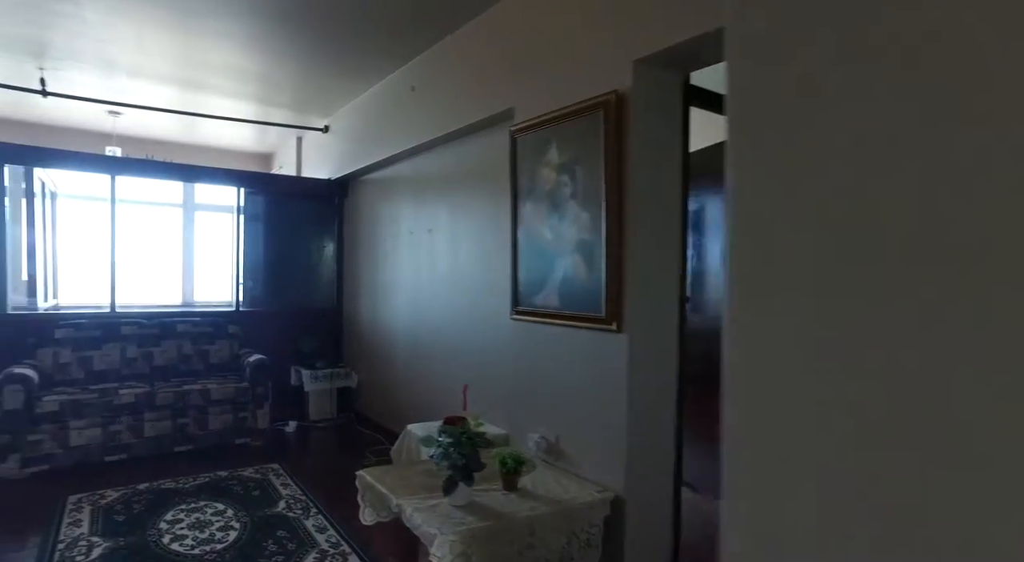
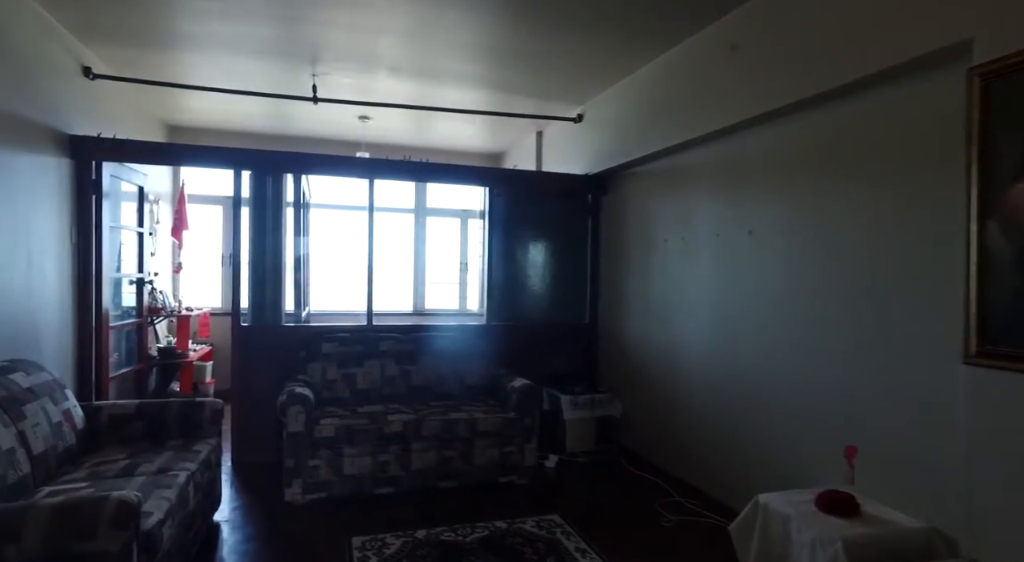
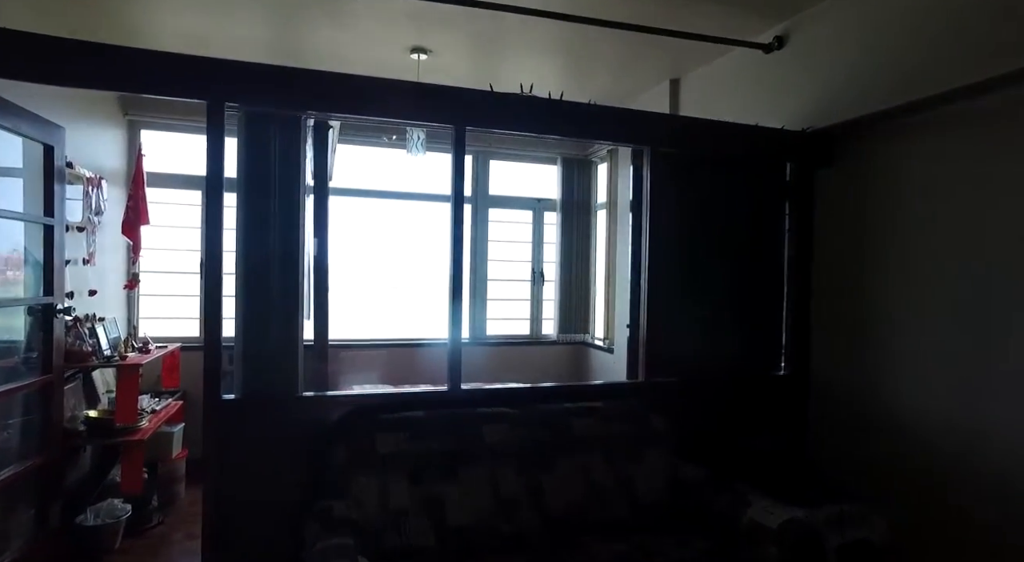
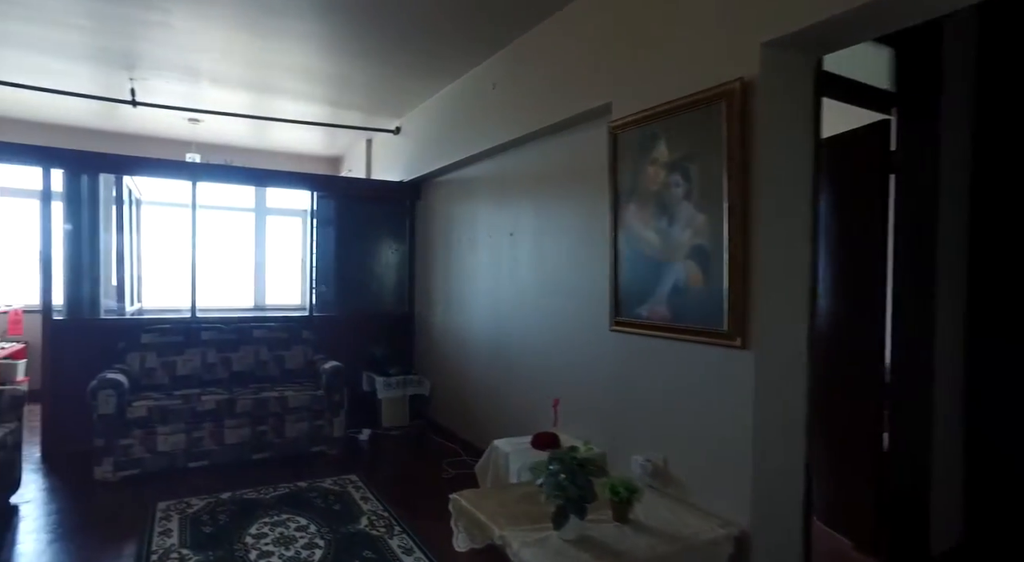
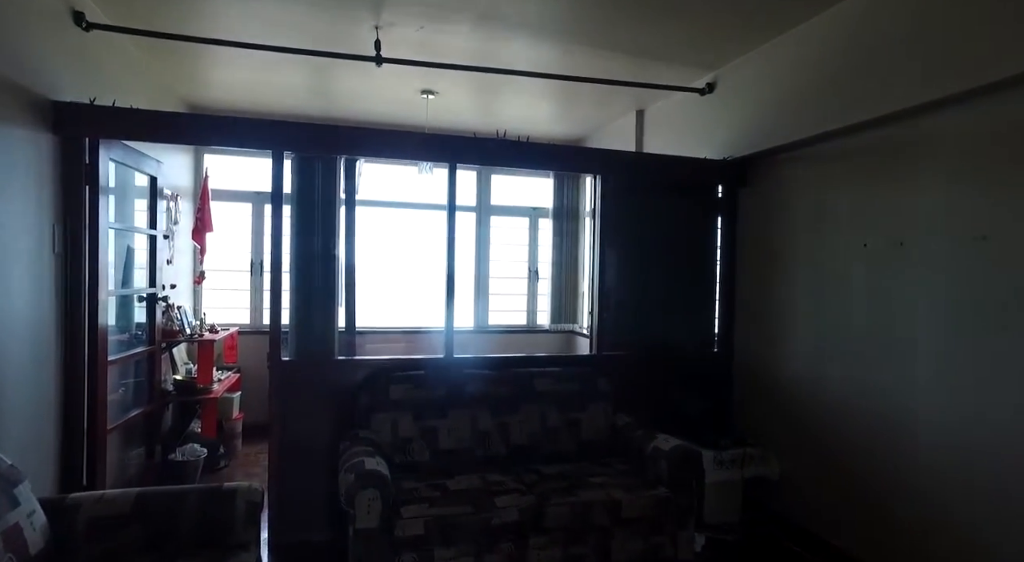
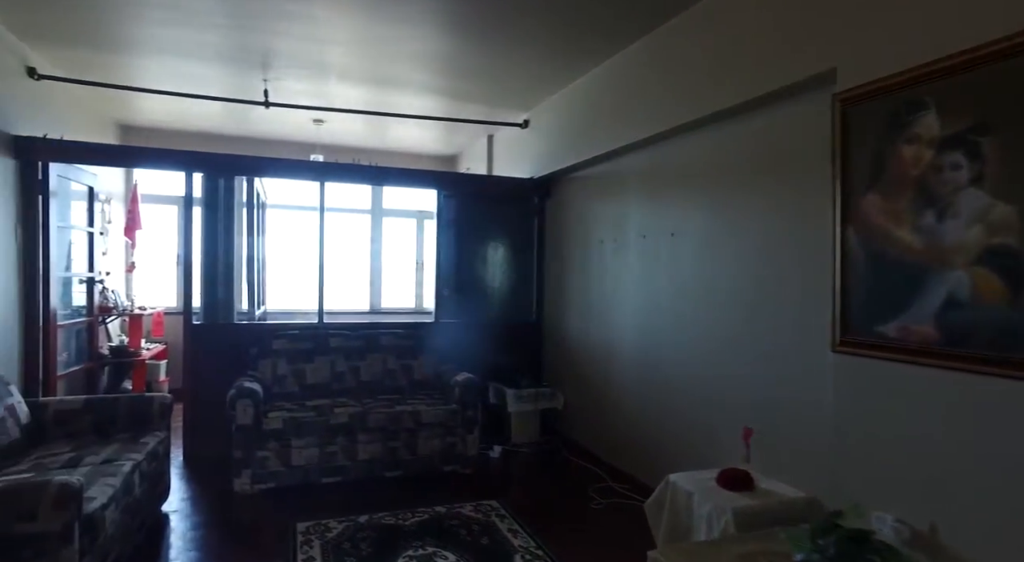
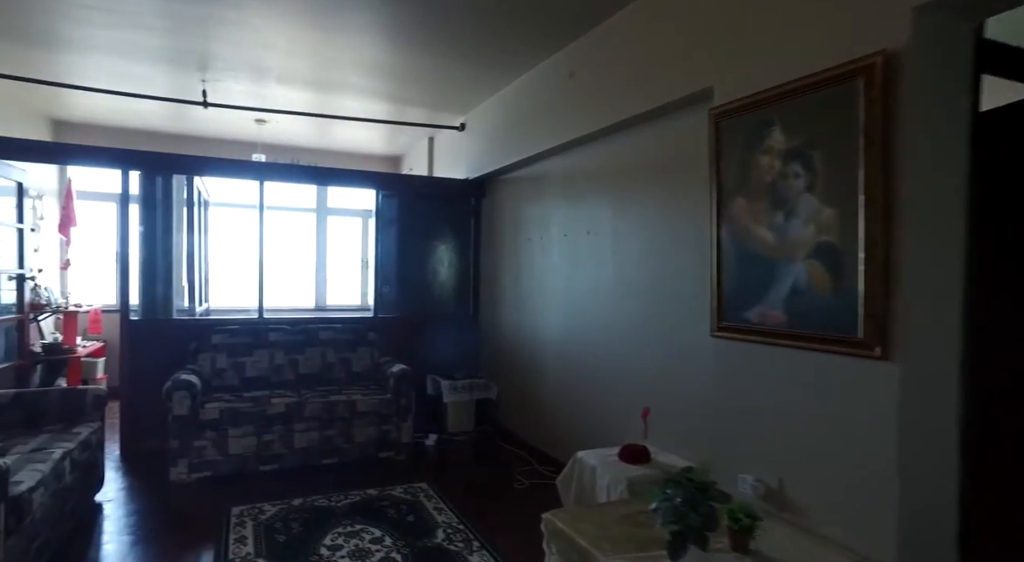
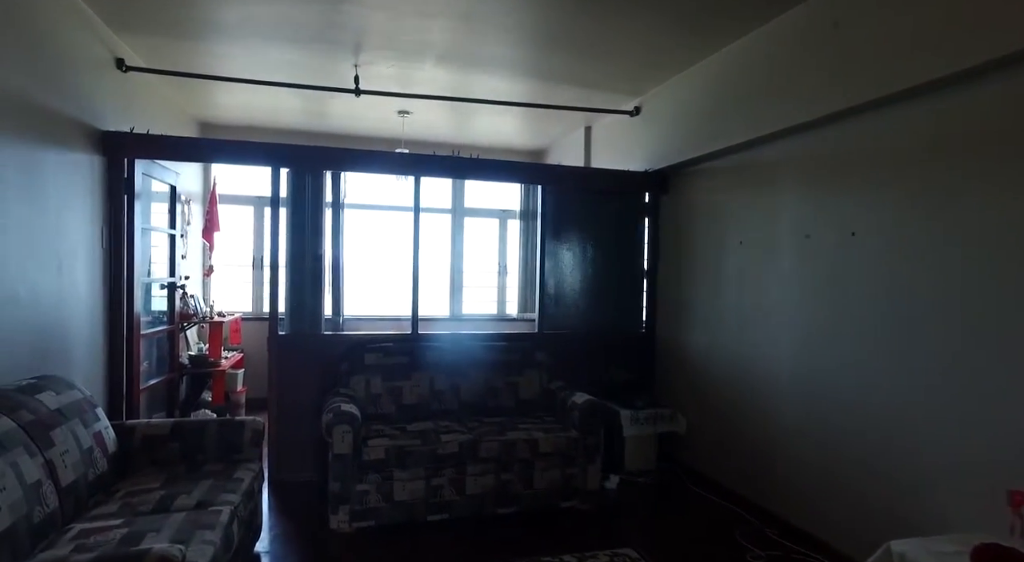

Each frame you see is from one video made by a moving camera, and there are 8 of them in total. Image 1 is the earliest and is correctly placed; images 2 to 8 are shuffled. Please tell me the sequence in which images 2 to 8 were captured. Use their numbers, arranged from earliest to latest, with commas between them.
4, 7, 6, 2, 8, 5, 3
